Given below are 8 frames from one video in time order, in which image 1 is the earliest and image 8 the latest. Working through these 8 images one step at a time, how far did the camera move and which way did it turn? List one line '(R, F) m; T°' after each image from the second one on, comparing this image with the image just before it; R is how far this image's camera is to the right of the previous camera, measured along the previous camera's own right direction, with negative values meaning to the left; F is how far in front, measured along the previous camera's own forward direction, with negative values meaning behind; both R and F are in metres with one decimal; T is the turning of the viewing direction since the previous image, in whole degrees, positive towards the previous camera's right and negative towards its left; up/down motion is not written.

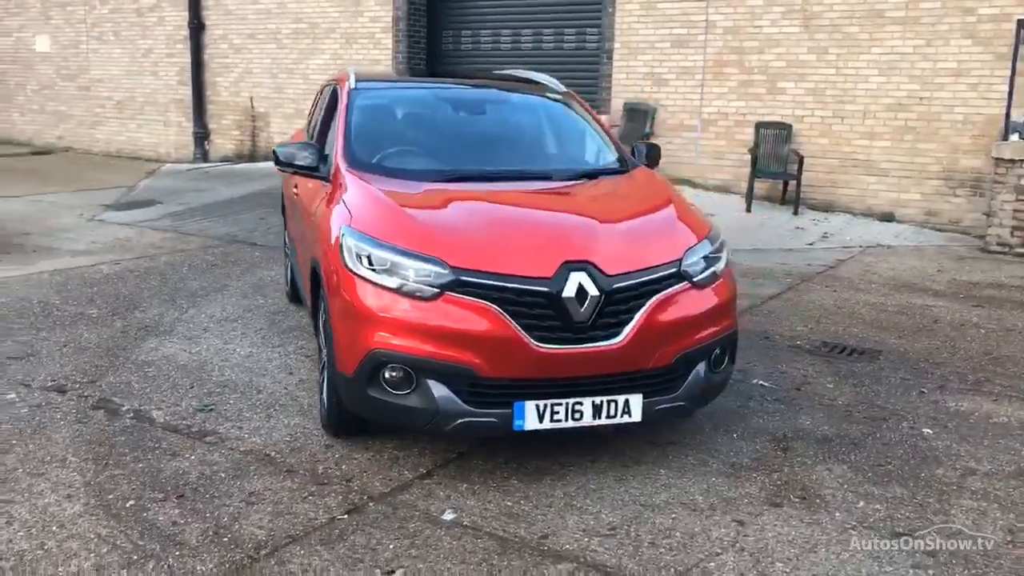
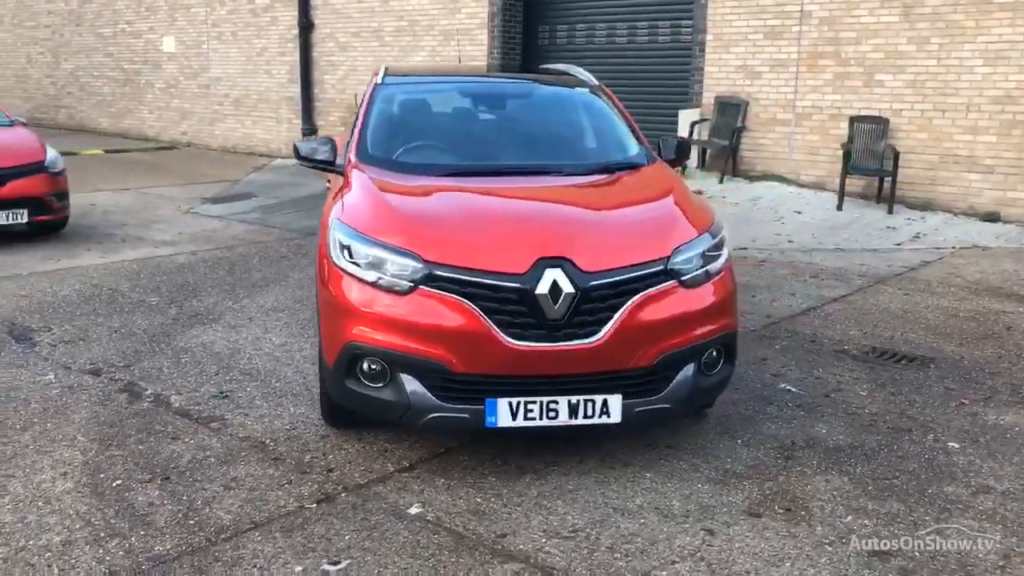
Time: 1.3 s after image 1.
(+0.6, +0.1) m; -8°
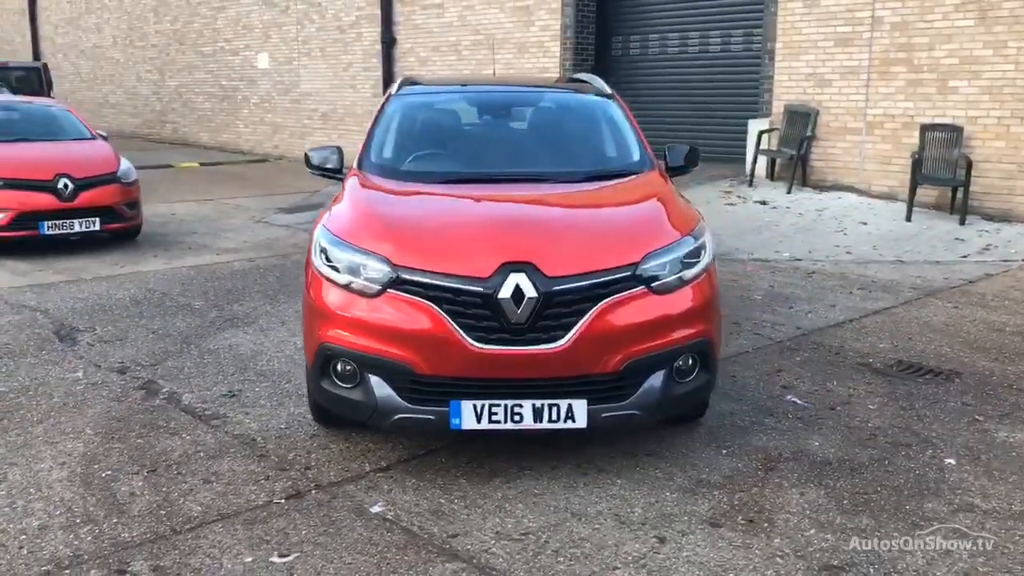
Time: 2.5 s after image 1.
(+0.5, 0.0) m; -6°
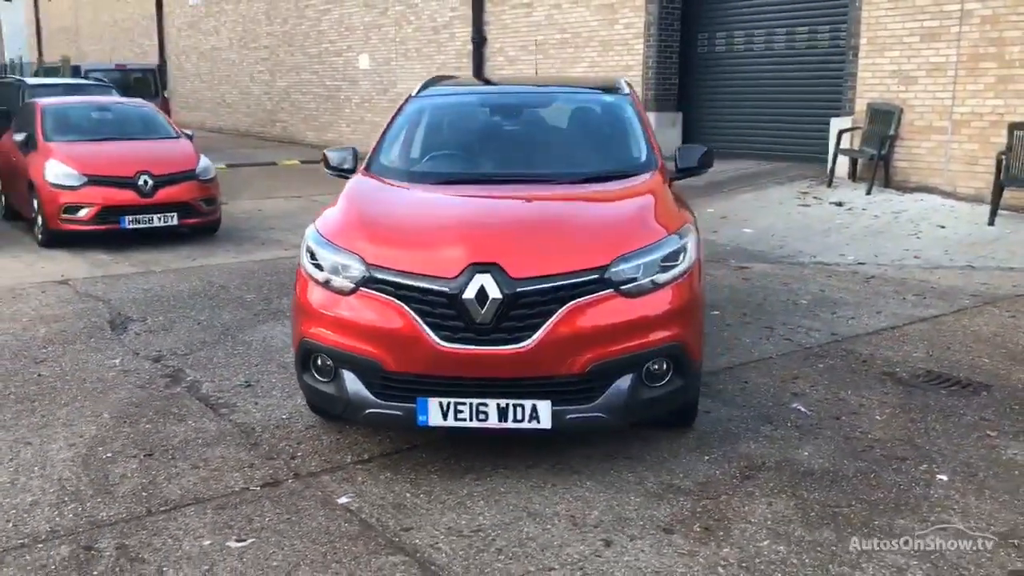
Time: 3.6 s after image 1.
(+0.6, 0.0) m; -7°
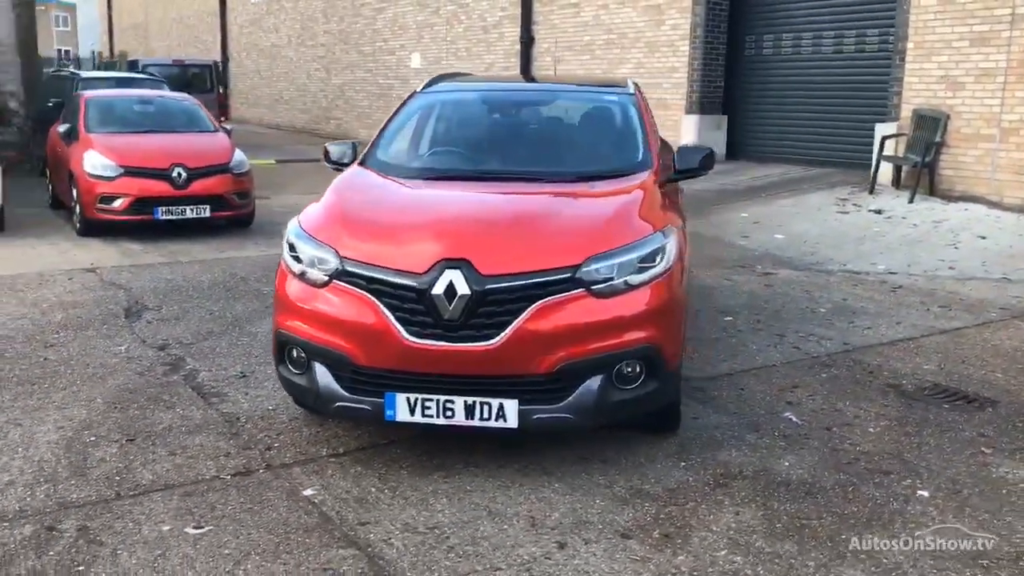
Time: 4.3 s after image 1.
(+0.3, 0.0) m; -4°
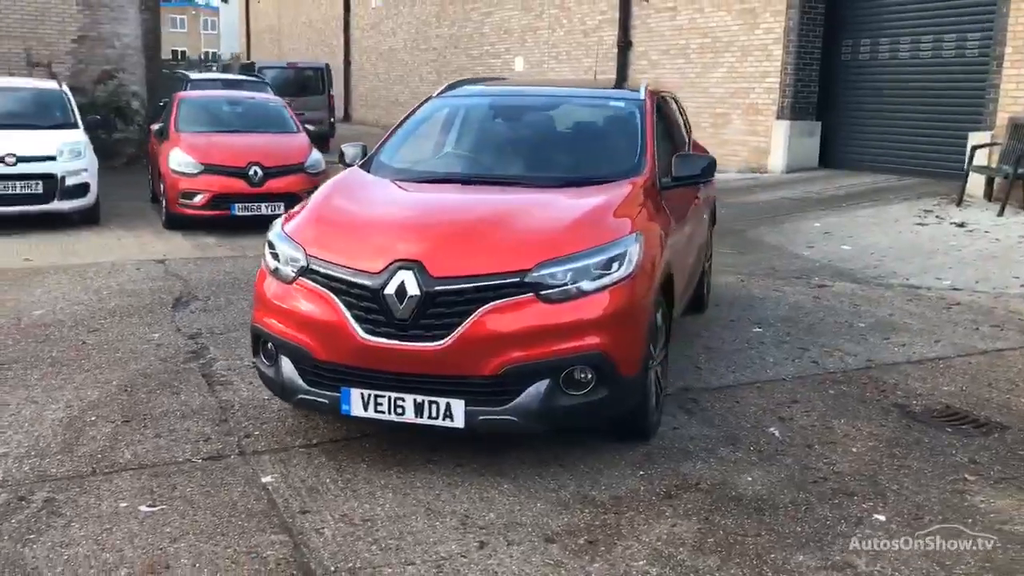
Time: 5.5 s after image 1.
(+0.7, 0.0) m; -7°
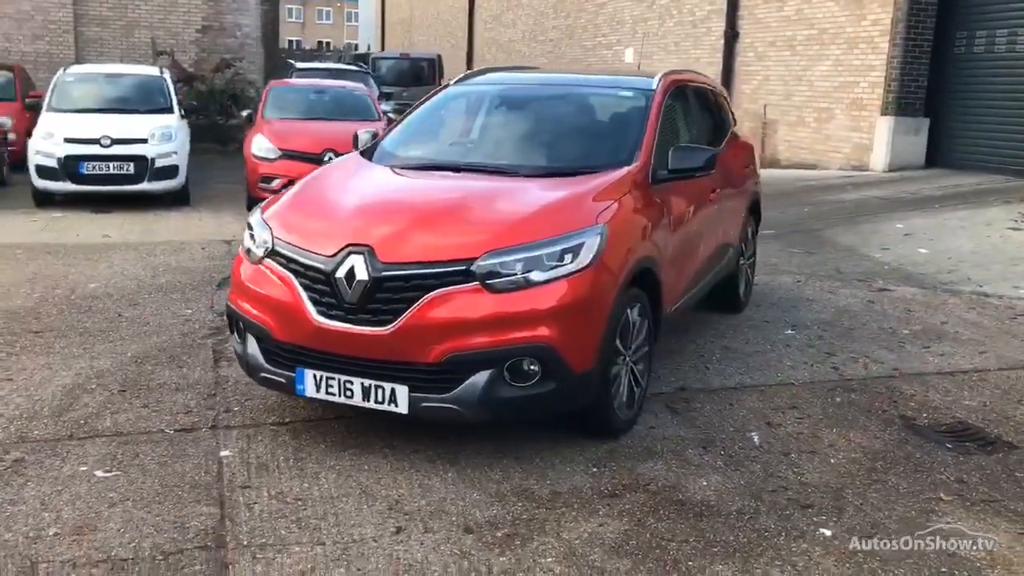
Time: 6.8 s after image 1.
(+0.7, +0.1) m; -8°
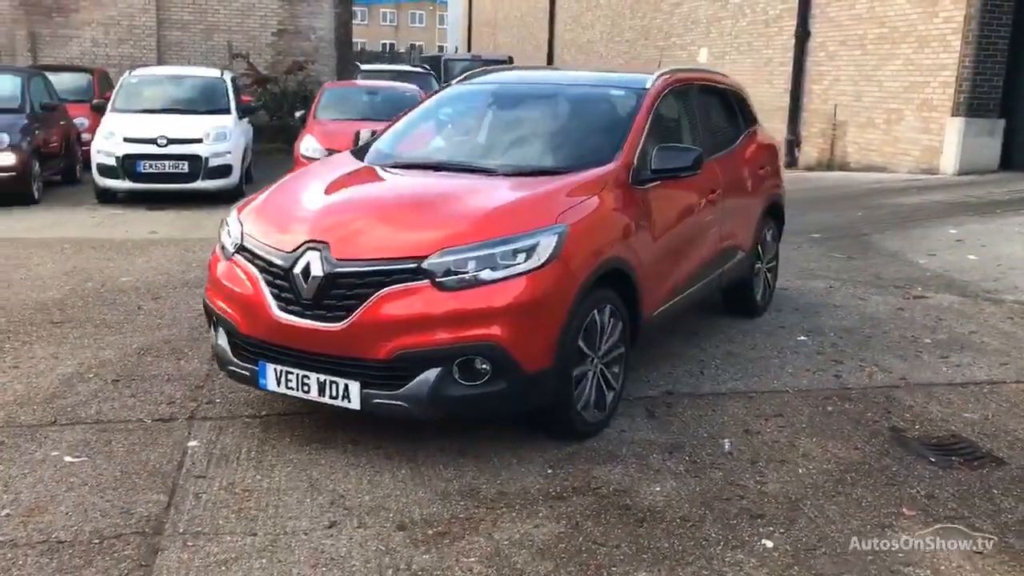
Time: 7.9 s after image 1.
(+0.5, 0.0) m; -5°
